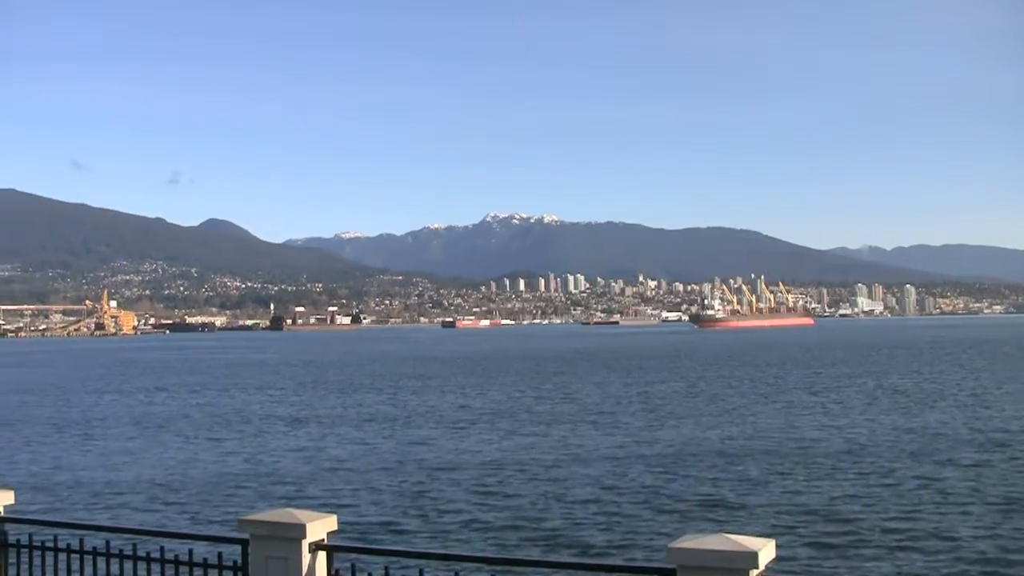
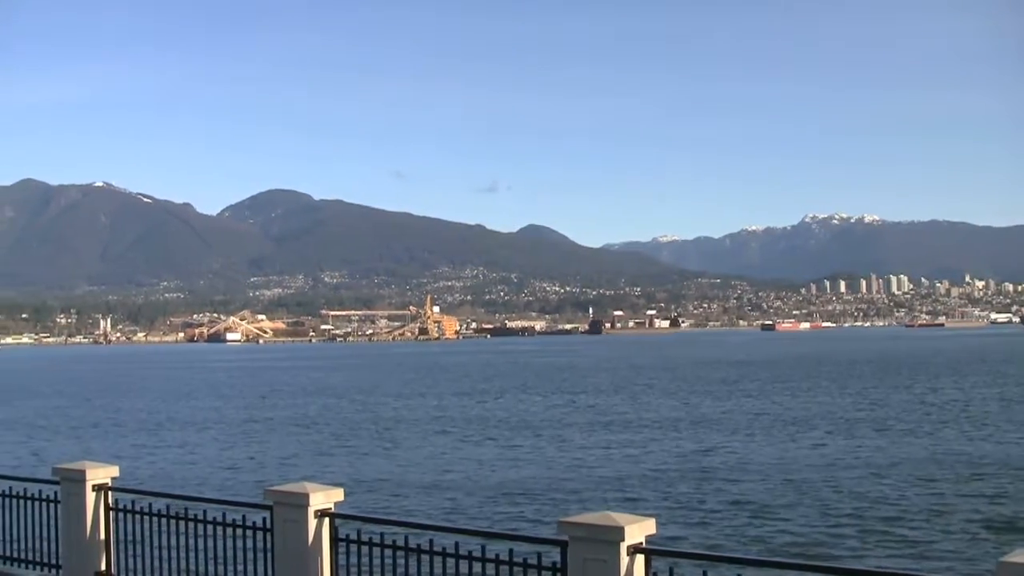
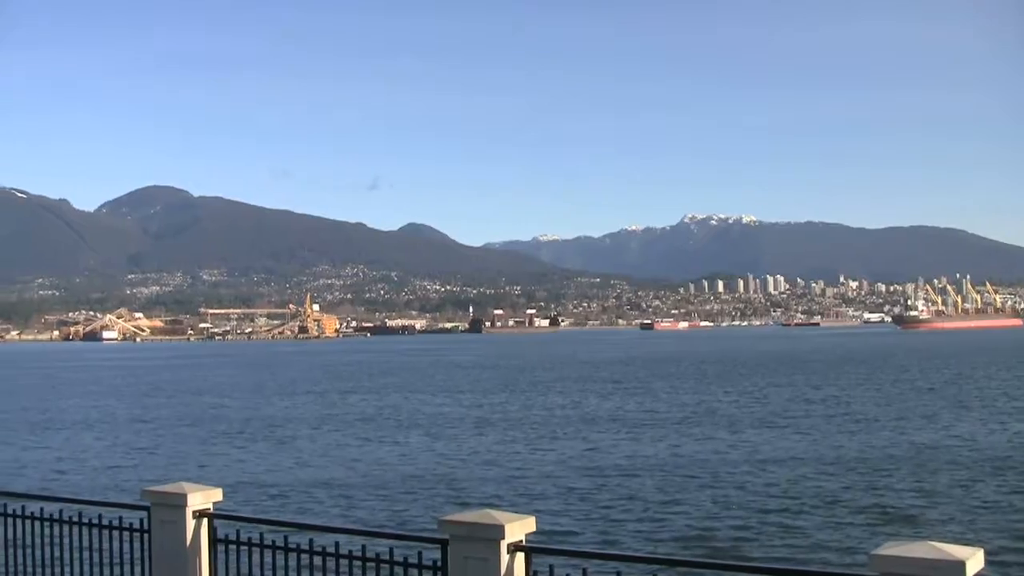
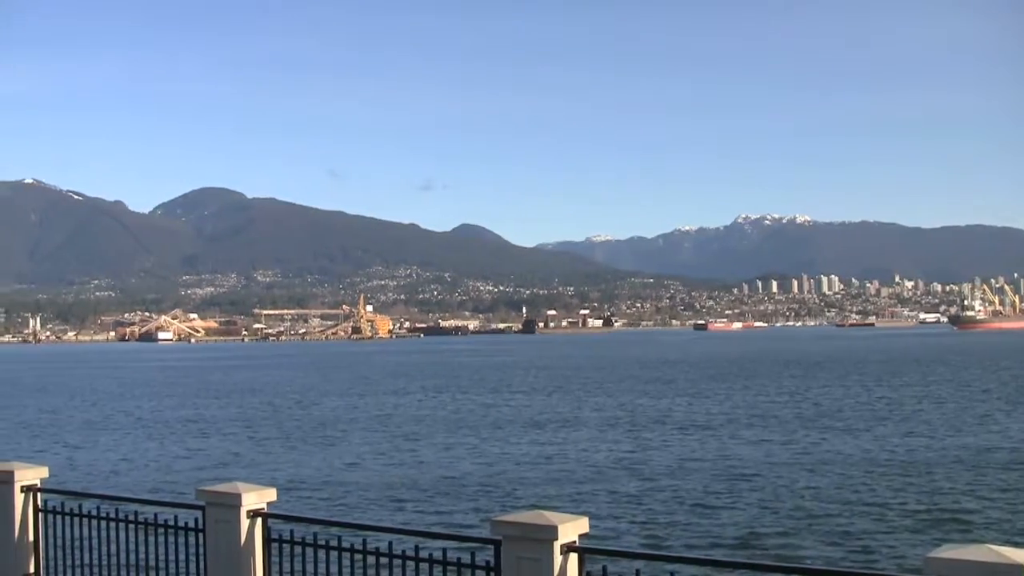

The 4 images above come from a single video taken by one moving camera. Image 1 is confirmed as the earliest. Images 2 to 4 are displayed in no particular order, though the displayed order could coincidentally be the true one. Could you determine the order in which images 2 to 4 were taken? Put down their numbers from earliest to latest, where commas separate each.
3, 4, 2
